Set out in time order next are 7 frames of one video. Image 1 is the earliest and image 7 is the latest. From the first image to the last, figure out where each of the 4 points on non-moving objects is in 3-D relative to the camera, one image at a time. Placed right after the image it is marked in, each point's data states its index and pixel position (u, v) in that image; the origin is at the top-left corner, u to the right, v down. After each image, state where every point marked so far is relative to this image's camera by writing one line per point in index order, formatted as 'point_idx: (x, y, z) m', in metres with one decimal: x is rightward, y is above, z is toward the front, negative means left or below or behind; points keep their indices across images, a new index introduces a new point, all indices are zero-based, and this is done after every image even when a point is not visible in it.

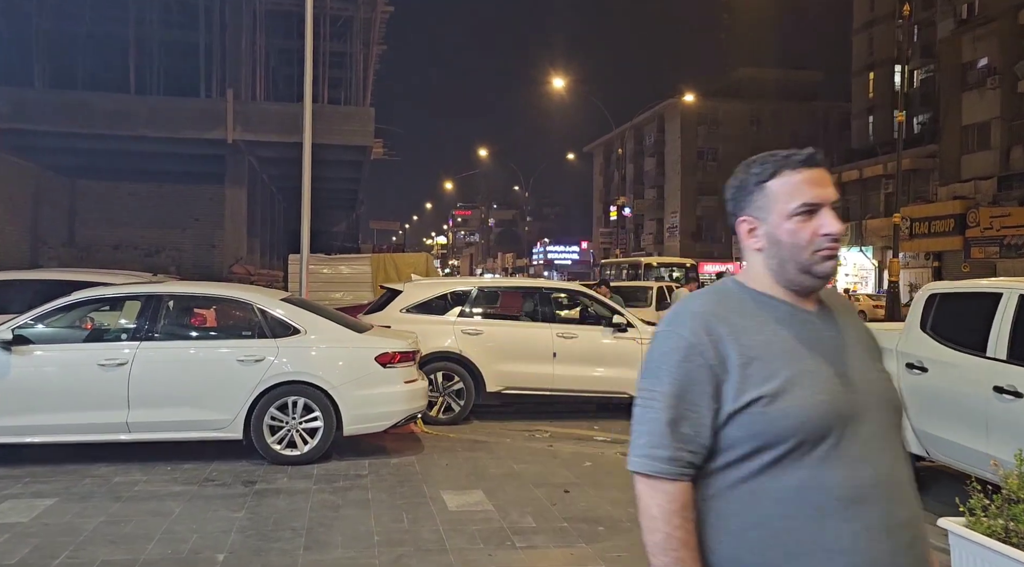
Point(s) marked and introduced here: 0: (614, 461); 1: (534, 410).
0: (+0.9, -1.6, +7.0) m
1: (+0.2, -1.6, +10.0) m
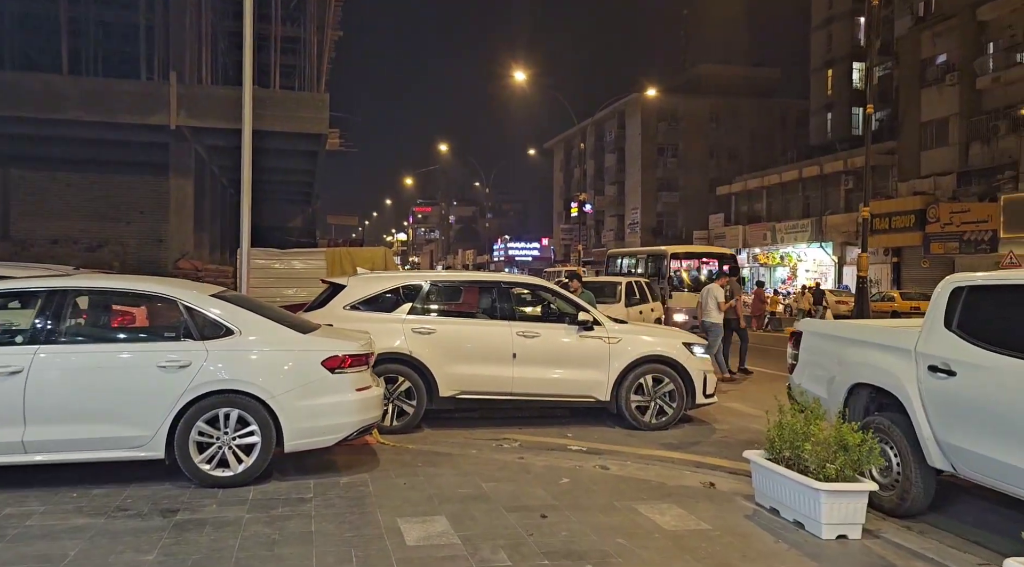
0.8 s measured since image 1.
0: (+0.6, -1.5, +6.2) m
1: (-0.2, -1.5, +9.2) m
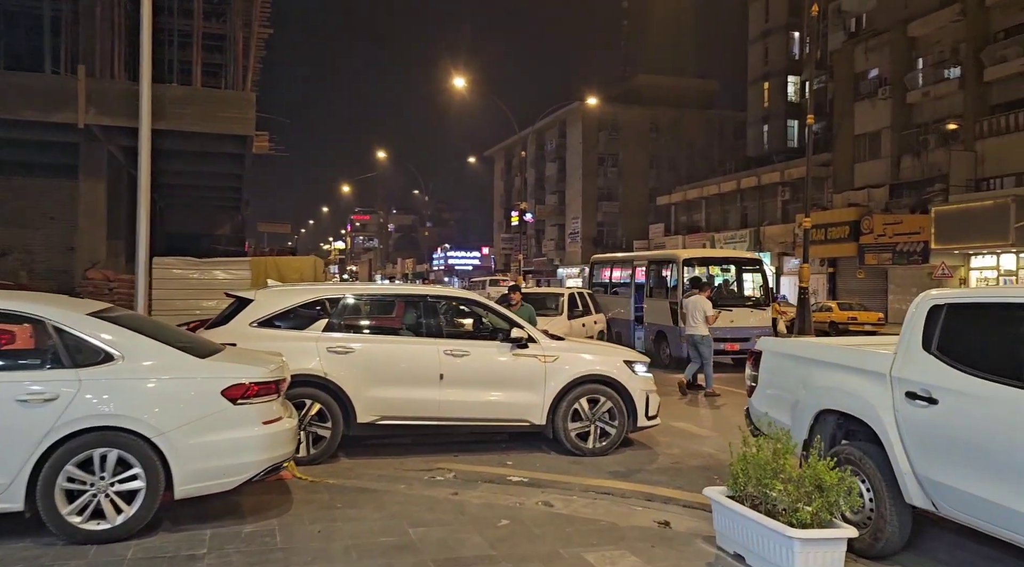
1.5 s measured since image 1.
0: (+0.1, -1.6, +5.6) m
1: (-0.9, -1.6, +8.4) m
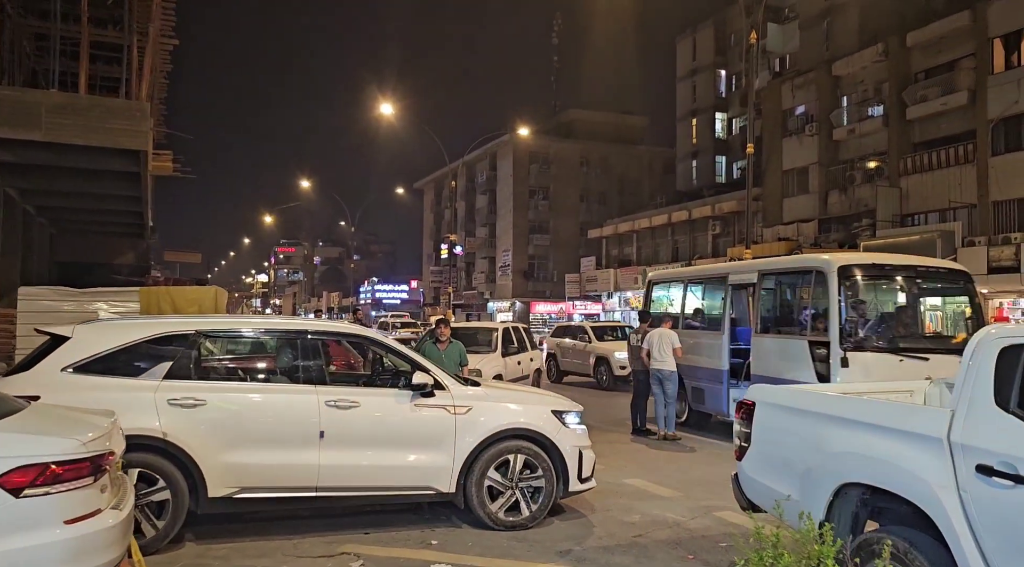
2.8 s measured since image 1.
0: (-0.2, -1.8, +4.0) m
1: (-1.5, -1.9, +6.8) m
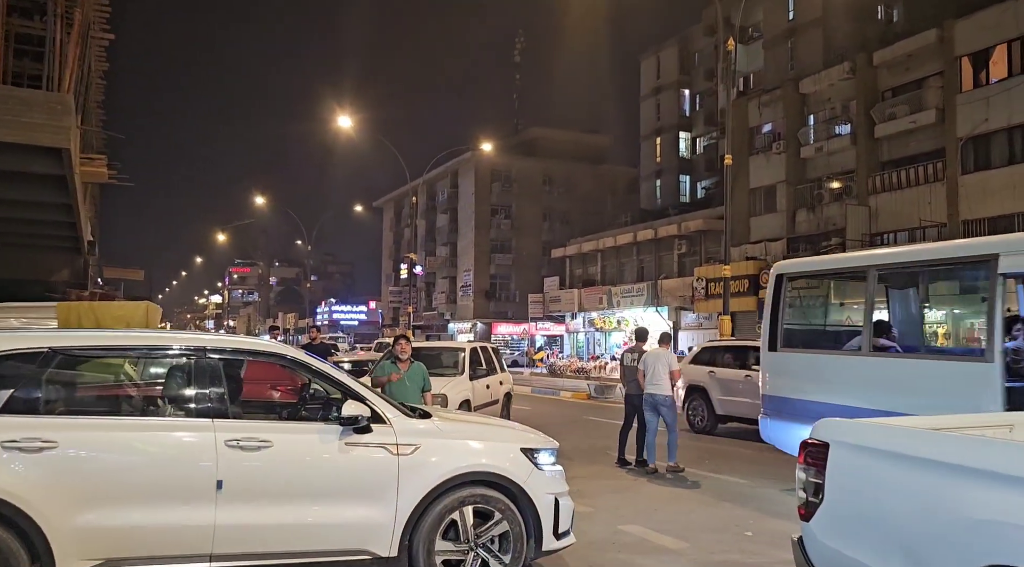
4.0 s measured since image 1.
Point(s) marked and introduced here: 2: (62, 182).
0: (-0.2, -1.7, +2.6) m
1: (-1.7, -1.9, +5.3) m
2: (-9.4, +2.1, +17.0) m
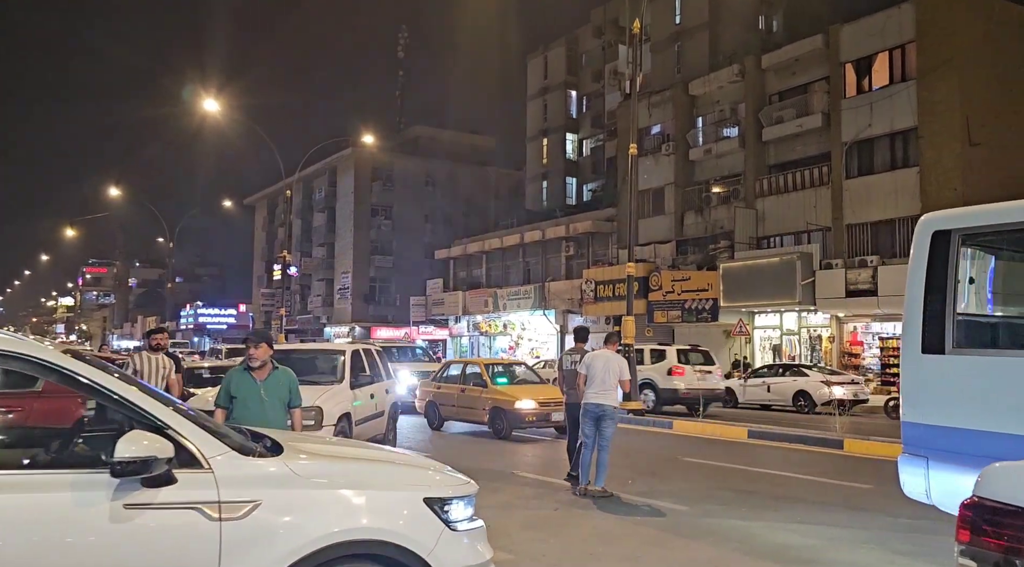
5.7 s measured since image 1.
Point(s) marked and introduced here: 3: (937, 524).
0: (-0.2, -1.5, +0.6) m
1: (-2.0, -1.7, +3.1) m
2: (-11.4, +2.3, +13.5) m
3: (+3.9, -2.2, +7.5) m
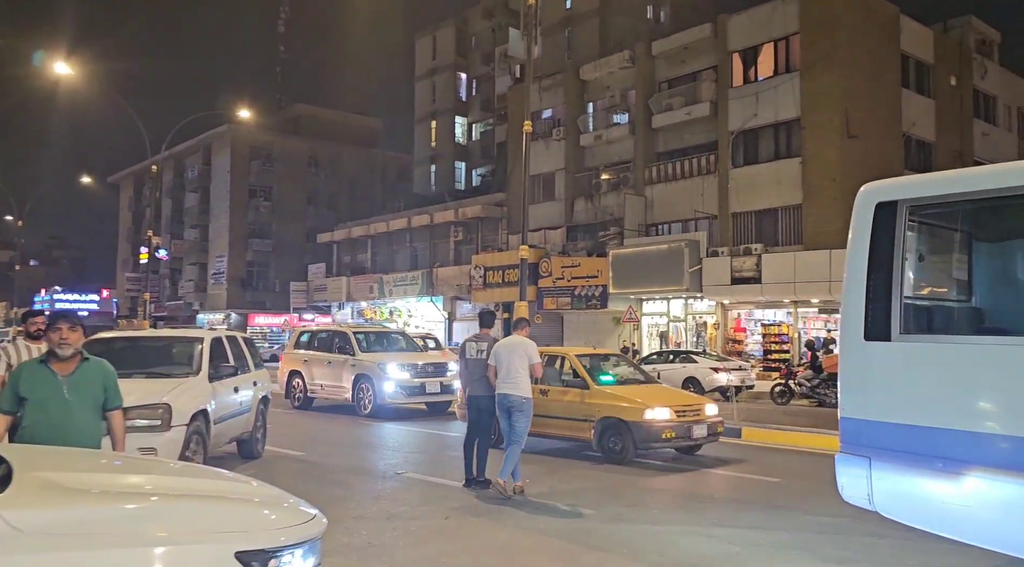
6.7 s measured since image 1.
0: (-0.2, -1.4, -0.4) m
1: (-2.3, -1.6, +1.7) m
2: (-13.0, +2.7, +10.8) m
3: (+3.0, -2.1, +7.0) m
